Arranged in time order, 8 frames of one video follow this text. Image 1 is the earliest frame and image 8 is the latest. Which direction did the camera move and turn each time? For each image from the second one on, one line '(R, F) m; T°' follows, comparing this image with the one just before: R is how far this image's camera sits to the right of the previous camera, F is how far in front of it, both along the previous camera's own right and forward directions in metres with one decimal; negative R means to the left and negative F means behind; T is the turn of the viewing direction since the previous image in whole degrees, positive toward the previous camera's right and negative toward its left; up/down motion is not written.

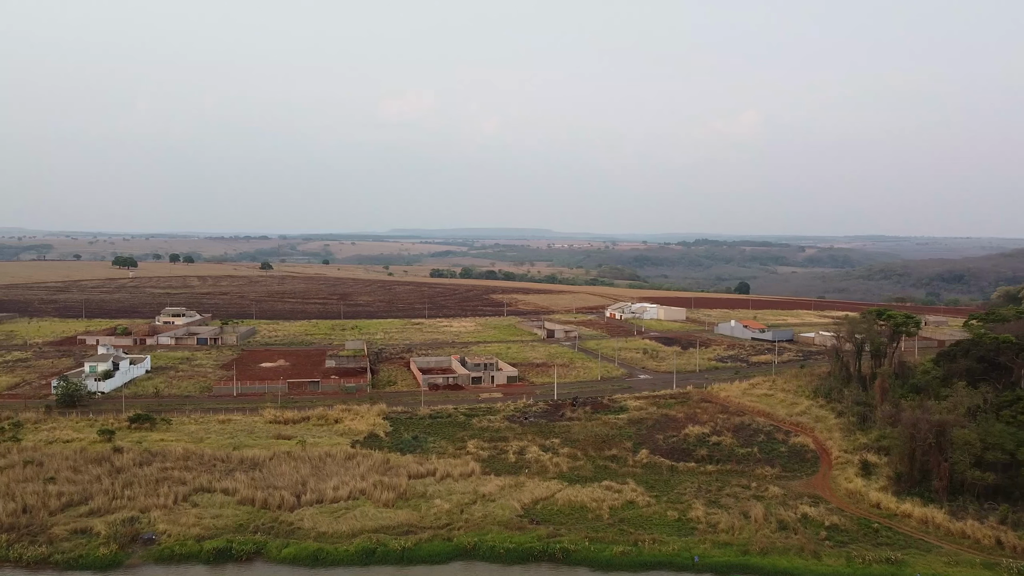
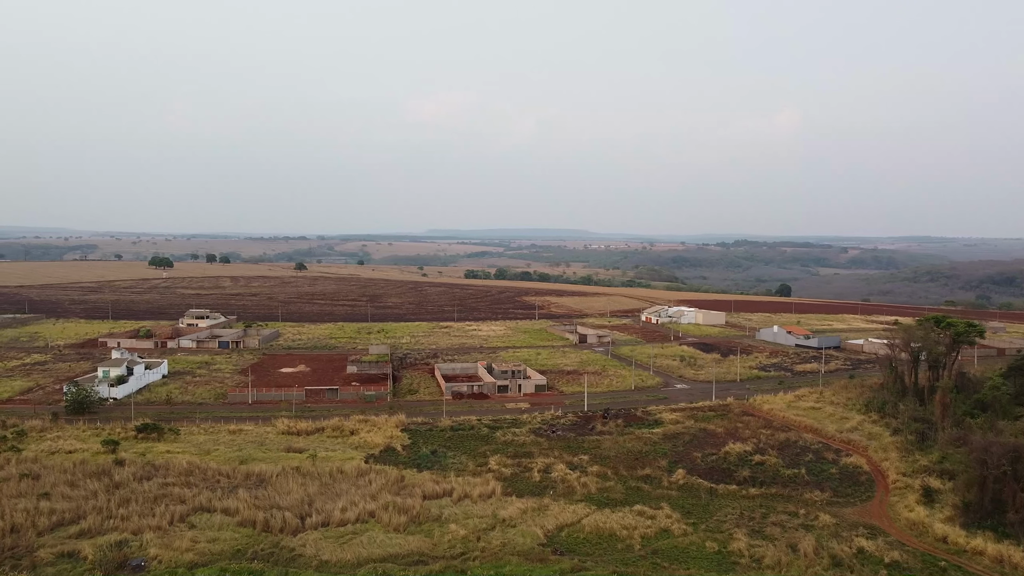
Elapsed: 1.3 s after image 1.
(+0.3, +1.3) m; -3°
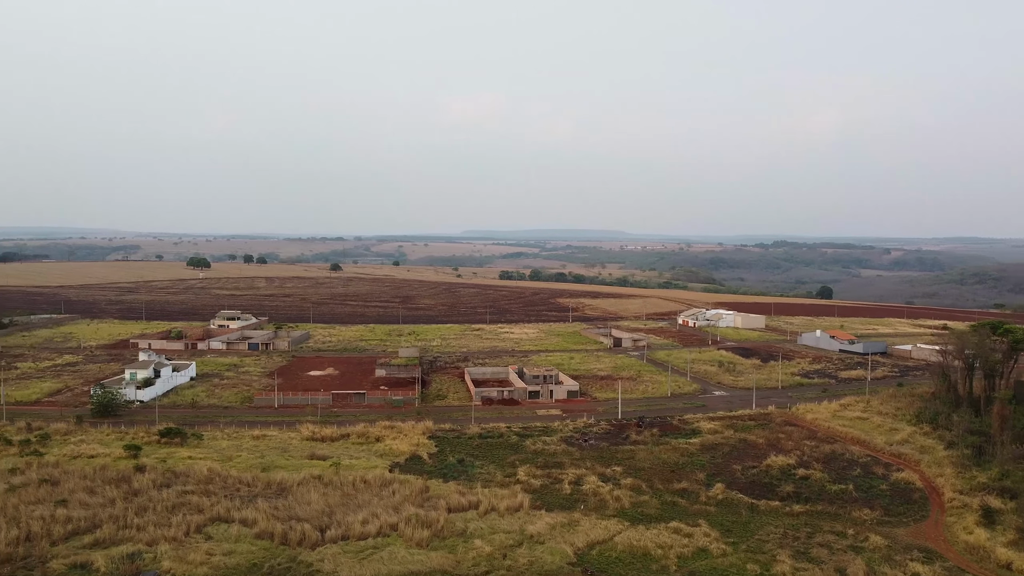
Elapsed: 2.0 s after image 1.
(+0.1, +0.8) m; -3°
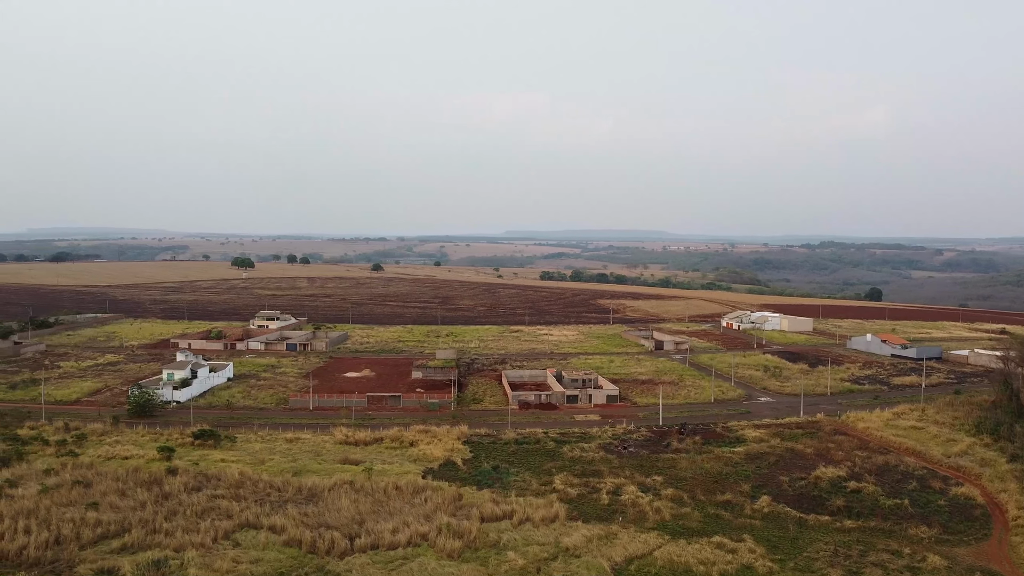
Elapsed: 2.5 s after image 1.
(+0.1, +0.7) m; -4°
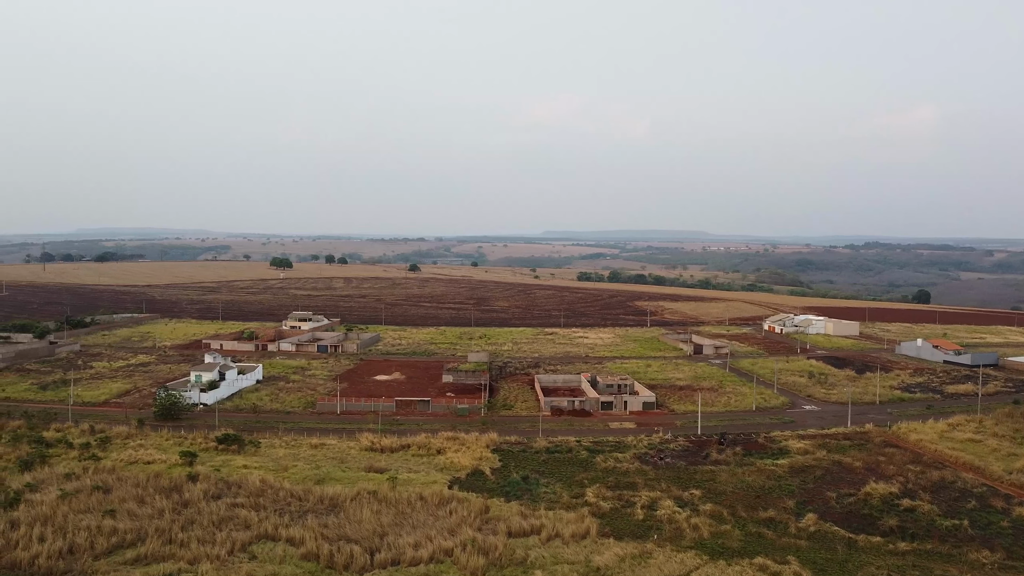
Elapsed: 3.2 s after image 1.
(+0.2, +0.8) m; -3°
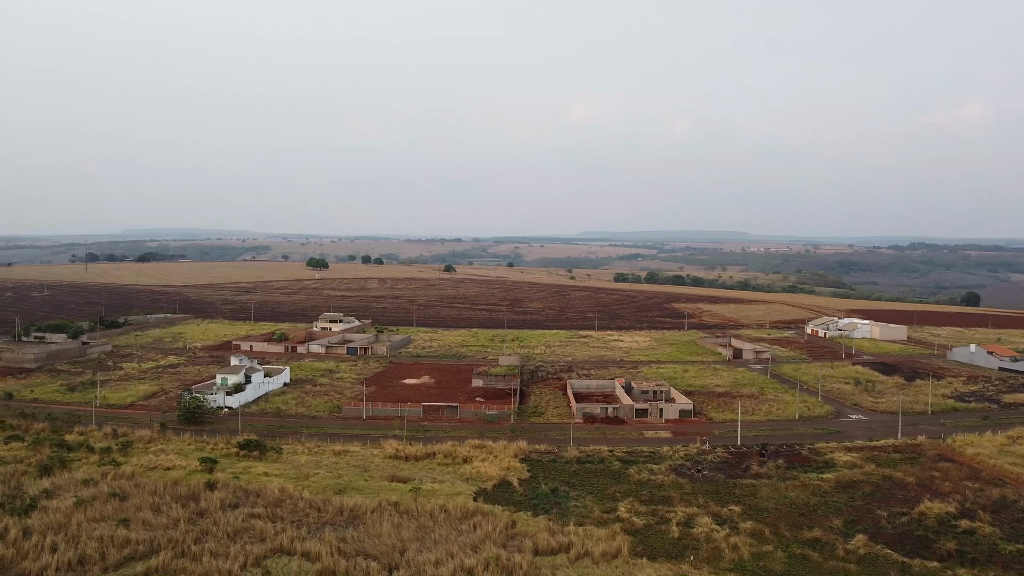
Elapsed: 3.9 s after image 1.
(+0.2, +0.8) m; -3°
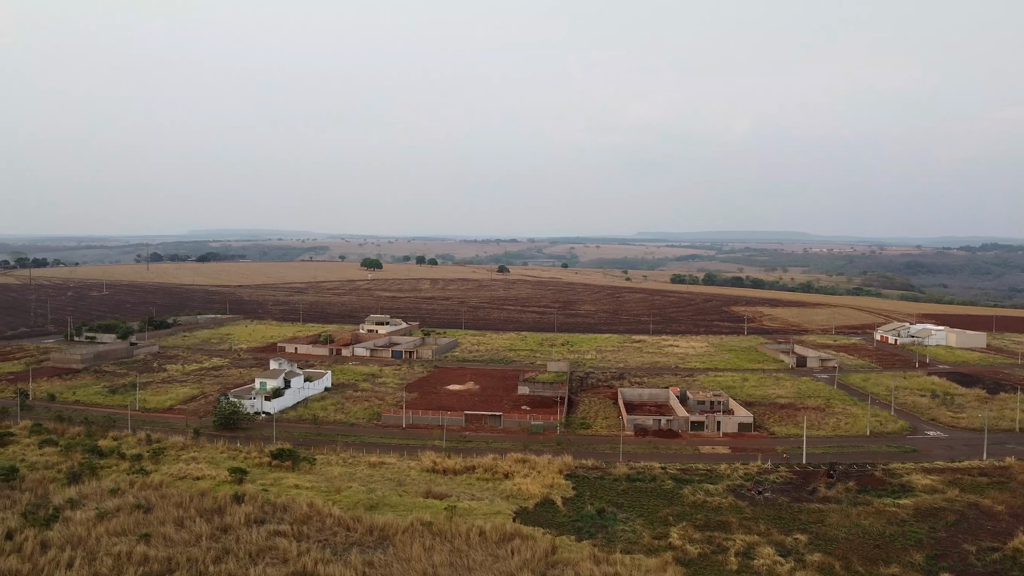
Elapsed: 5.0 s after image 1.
(+0.3, +1.2) m; -5°
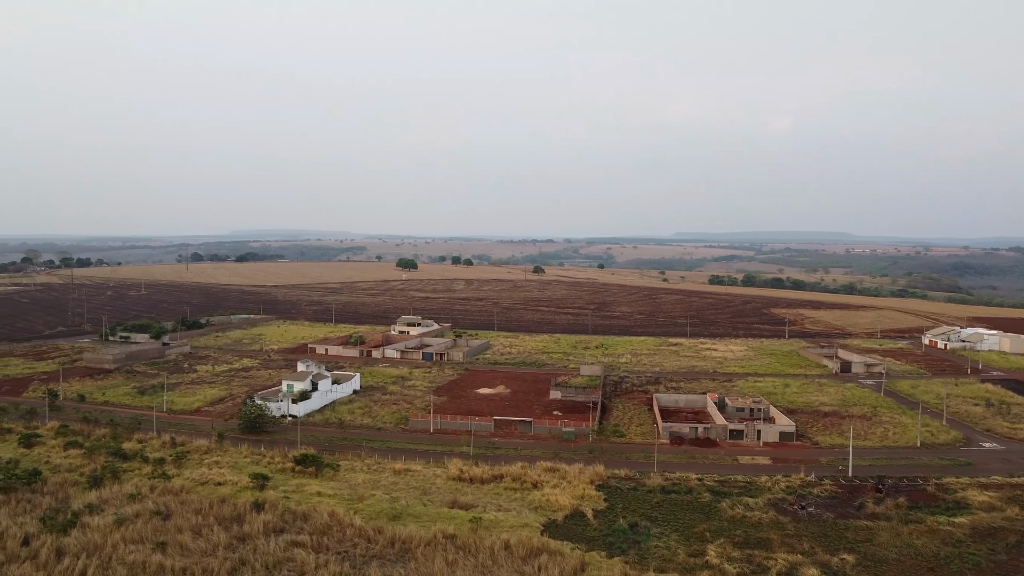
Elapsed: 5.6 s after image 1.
(+0.2, +0.7) m; -3°
